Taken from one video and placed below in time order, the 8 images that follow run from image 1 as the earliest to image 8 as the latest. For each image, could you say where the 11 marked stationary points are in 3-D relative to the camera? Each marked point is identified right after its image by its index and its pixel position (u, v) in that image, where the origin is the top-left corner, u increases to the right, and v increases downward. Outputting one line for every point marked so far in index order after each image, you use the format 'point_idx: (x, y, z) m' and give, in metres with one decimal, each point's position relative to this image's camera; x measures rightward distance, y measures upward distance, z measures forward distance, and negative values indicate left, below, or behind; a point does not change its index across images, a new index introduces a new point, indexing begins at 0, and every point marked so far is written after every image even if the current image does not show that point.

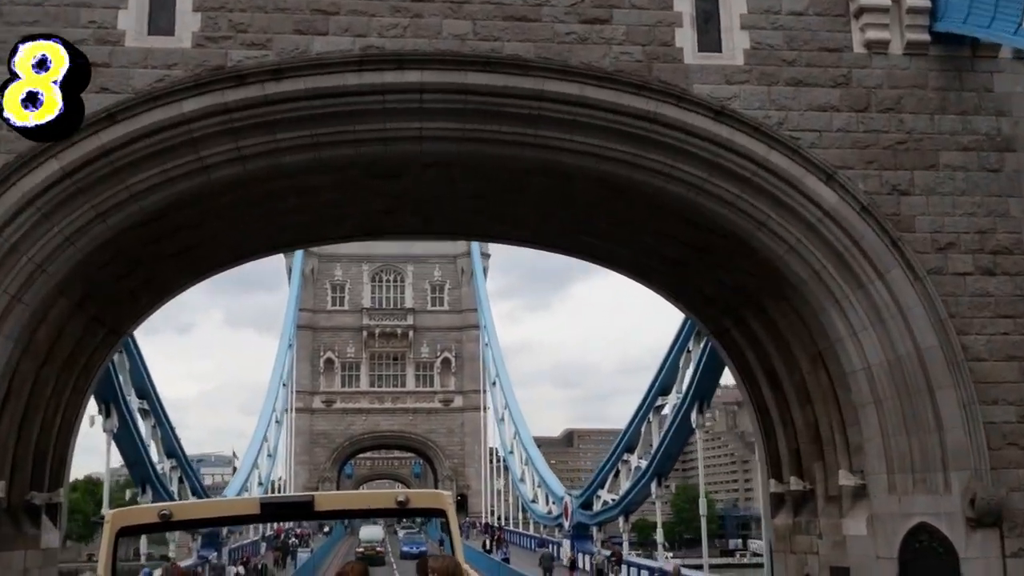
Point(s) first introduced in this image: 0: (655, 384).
0: (+2.0, -1.3, +15.9) m
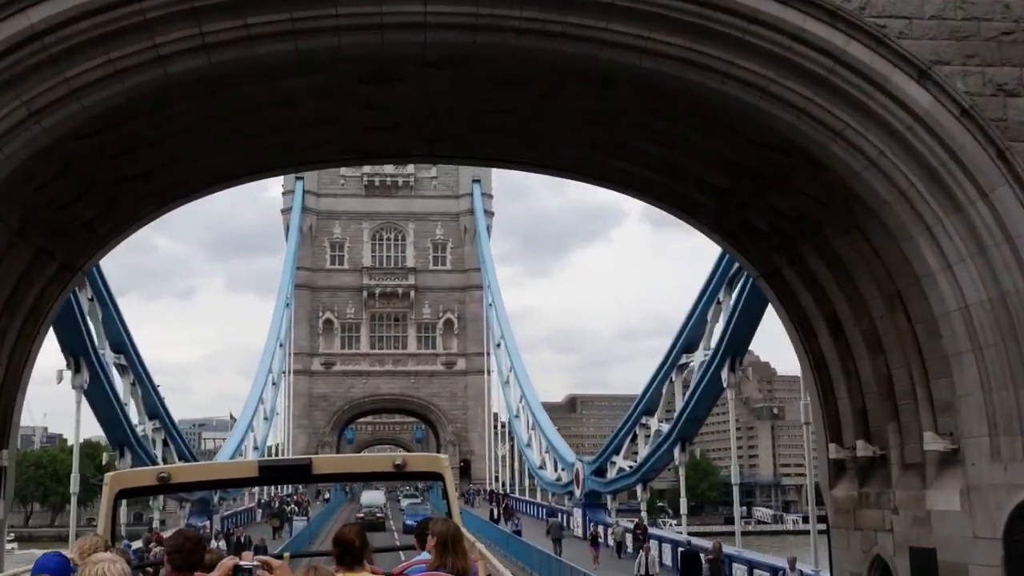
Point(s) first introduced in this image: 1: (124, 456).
0: (+2.2, -0.6, +14.5) m
1: (-4.9, -2.1, +14.4) m
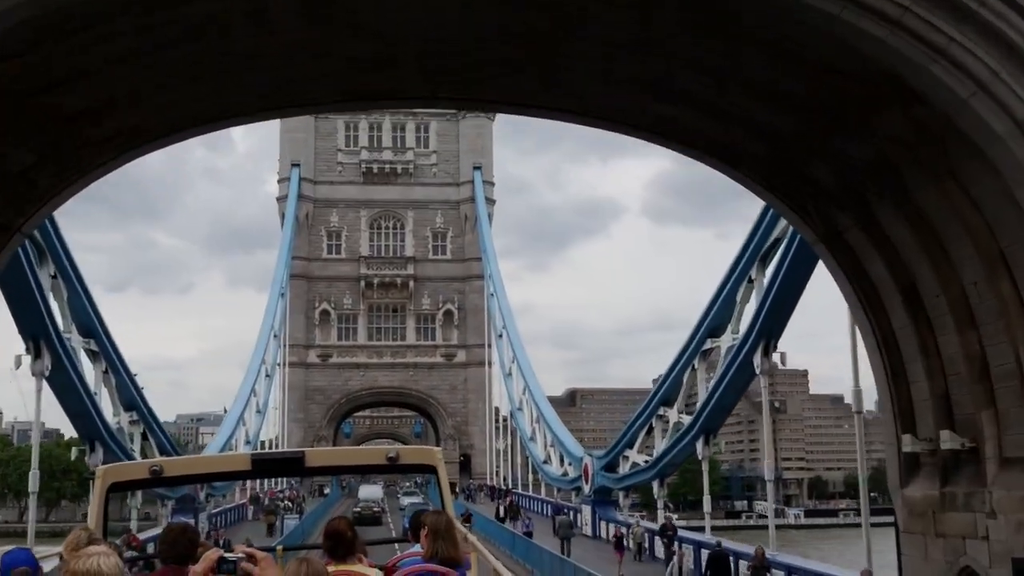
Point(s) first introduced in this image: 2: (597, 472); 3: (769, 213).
0: (+2.3, -0.4, +13.3) m
1: (-4.9, -1.9, +13.2) m
2: (+1.5, -3.1, +19.1) m
3: (+2.6, +0.8, +11.4) m
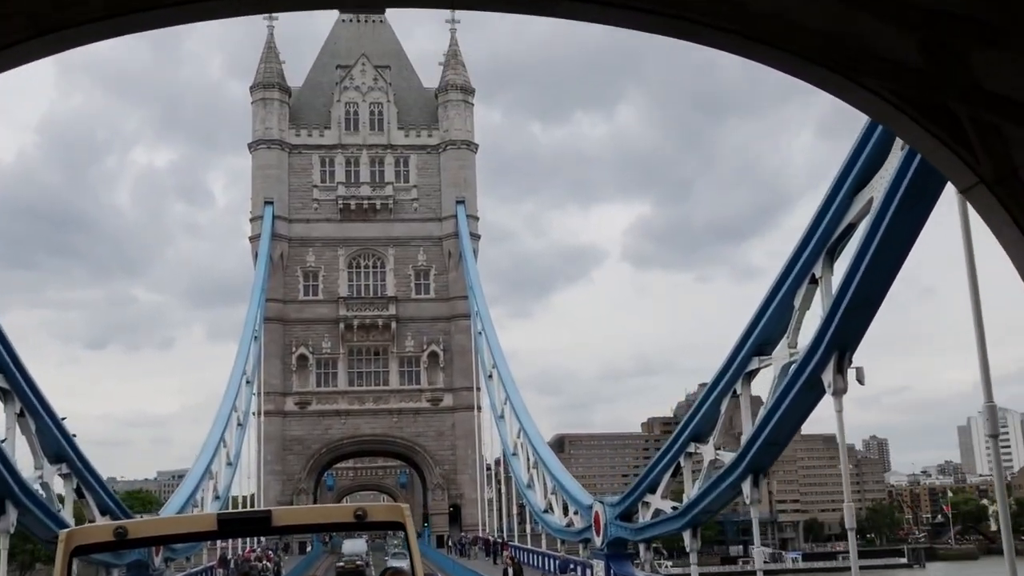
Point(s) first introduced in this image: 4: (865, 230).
0: (+2.3, -0.5, +11.0) m
1: (-4.8, -2.1, +10.7) m
2: (+1.5, -3.4, +16.7) m
3: (+2.6, +0.8, +9.1) m
4: (+2.7, +0.4, +8.6) m
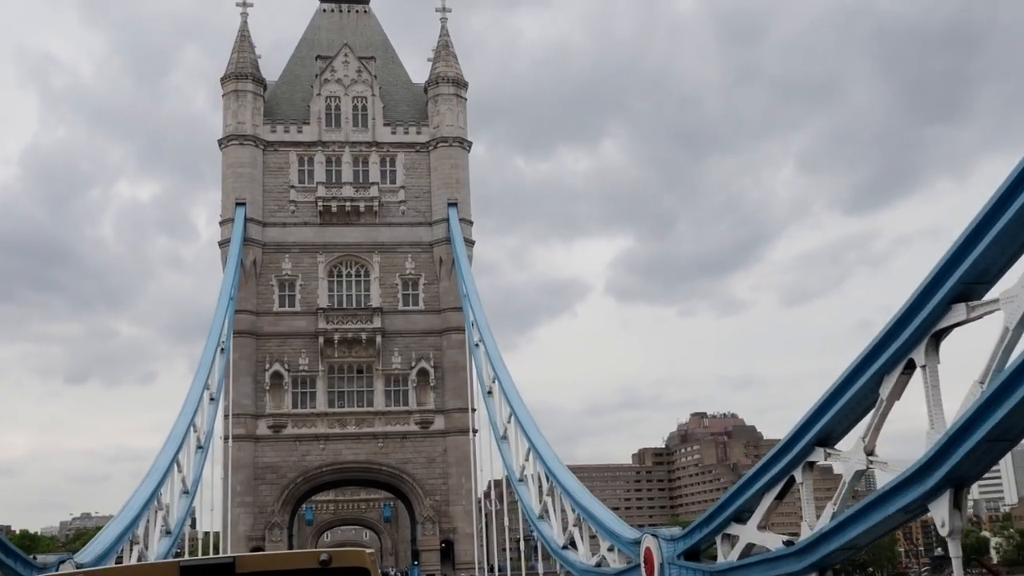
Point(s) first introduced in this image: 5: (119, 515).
0: (+2.7, +0.1, +7.0) m
1: (-4.4, -1.6, +6.6) m
2: (+1.8, -3.0, +12.6) m
3: (+3.0, +1.4, +5.2) m
4: (+3.1, +1.1, +4.6) m
5: (-6.5, -3.7, +18.7) m
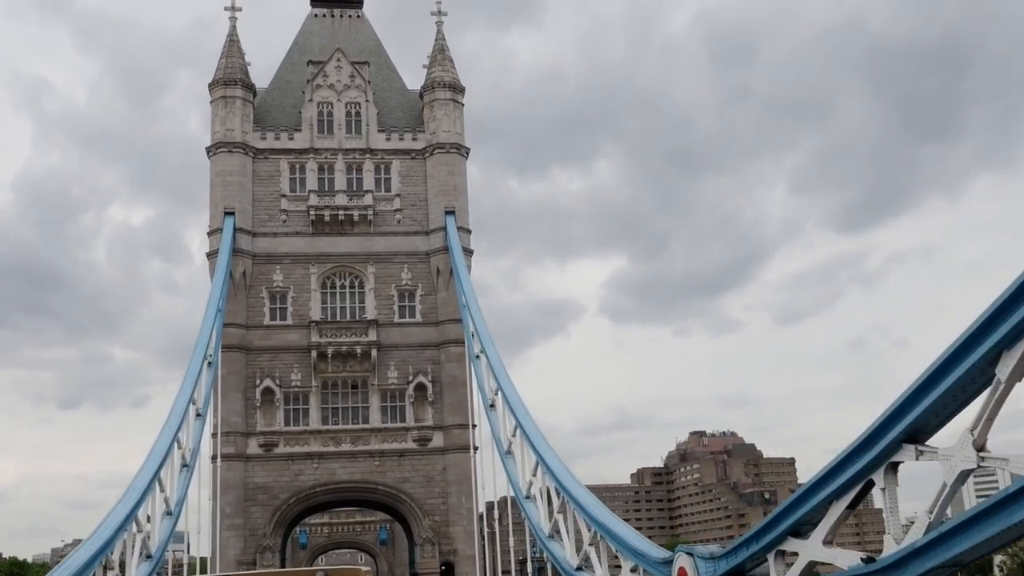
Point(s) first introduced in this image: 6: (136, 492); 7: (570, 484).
0: (+2.9, +0.4, +5.5) m
1: (-4.2, -1.3, +5.0) m
2: (+2.0, -2.9, +11.1) m
3: (+3.2, +1.7, +3.7) m
4: (+3.3, +1.4, +3.1) m
5: (-6.3, -3.8, +17.2) m
6: (-6.3, -3.4, +19.1) m
7: (+1.0, -3.2, +18.7) m
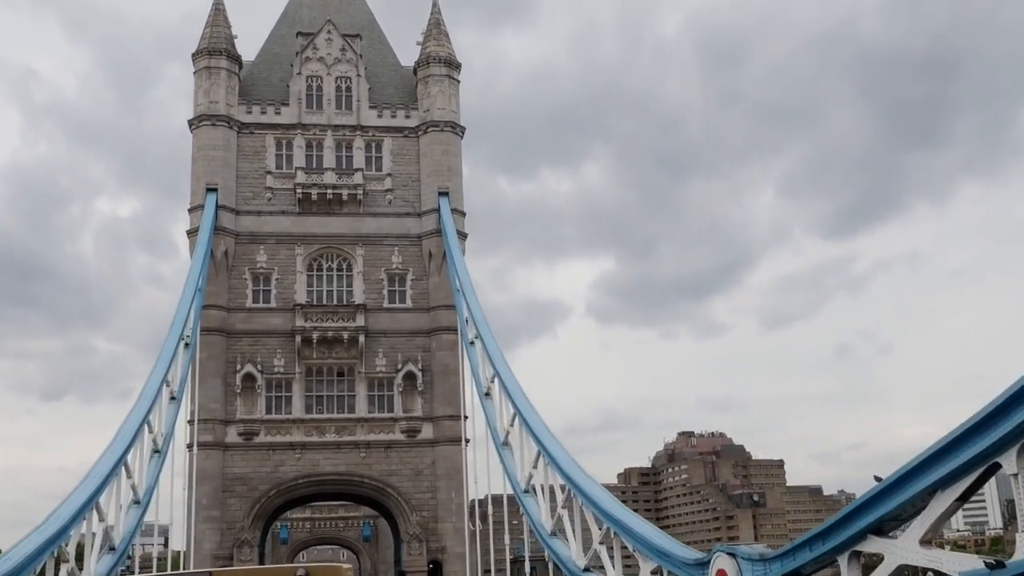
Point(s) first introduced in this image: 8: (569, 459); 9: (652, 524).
0: (+3.1, +0.8, +3.8) m
1: (-4.0, -0.8, +3.2) m
2: (+2.1, -2.5, +9.4) m
3: (+3.5, +2.1, +2.0) m
4: (+3.5, +1.8, +1.4) m
5: (-6.3, -3.2, +15.3) m
6: (-6.3, -2.9, +17.3) m
7: (+1.0, -2.8, +17.0) m
8: (+0.9, -2.8, +18.5) m
9: (+1.7, -2.8, +13.5) m
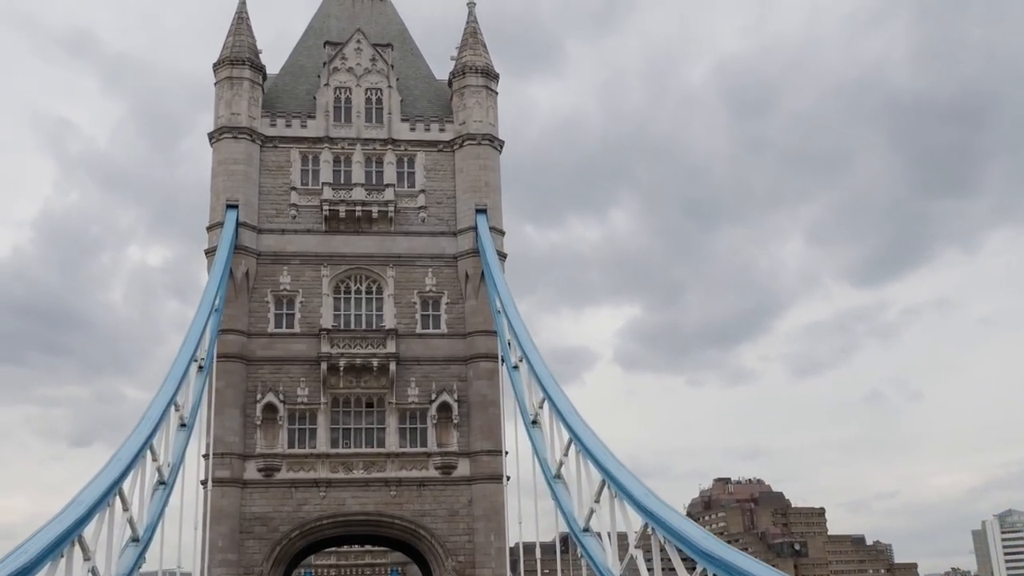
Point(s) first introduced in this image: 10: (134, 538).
0: (+3.6, +1.4, +1.0) m
1: (-3.5, -0.2, +0.6) m
2: (+2.7, -2.1, +6.4) m
3: (+3.9, +2.8, -0.7) m
4: (+4.0, +2.5, -1.3) m
5: (-5.5, -3.1, +12.6) m
6: (-5.5, -2.8, +14.6) m
7: (+1.8, -2.7, +14.1) m
8: (+1.7, -2.8, +15.6) m
9: (+2.4, -2.5, +10.6) m
10: (-6.0, -3.9, +17.9) m
